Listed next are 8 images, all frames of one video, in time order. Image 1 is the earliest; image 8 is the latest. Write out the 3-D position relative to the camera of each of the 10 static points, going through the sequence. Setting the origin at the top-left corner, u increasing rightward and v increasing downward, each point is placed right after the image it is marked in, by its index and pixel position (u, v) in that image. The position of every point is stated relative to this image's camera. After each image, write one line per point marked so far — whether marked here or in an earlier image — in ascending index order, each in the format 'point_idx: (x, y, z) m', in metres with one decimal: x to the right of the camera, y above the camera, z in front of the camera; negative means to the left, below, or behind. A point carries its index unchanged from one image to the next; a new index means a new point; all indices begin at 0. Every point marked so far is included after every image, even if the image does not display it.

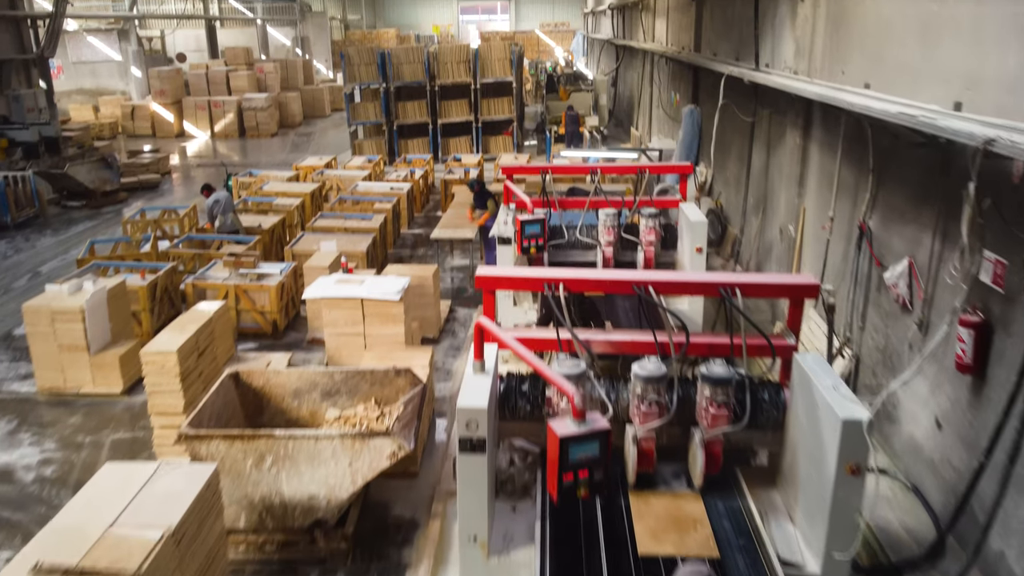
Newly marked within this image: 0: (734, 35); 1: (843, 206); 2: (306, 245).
0: (+2.5, +2.8, +9.1) m
1: (+2.3, +0.6, +5.7) m
2: (-2.1, +0.4, +8.2) m
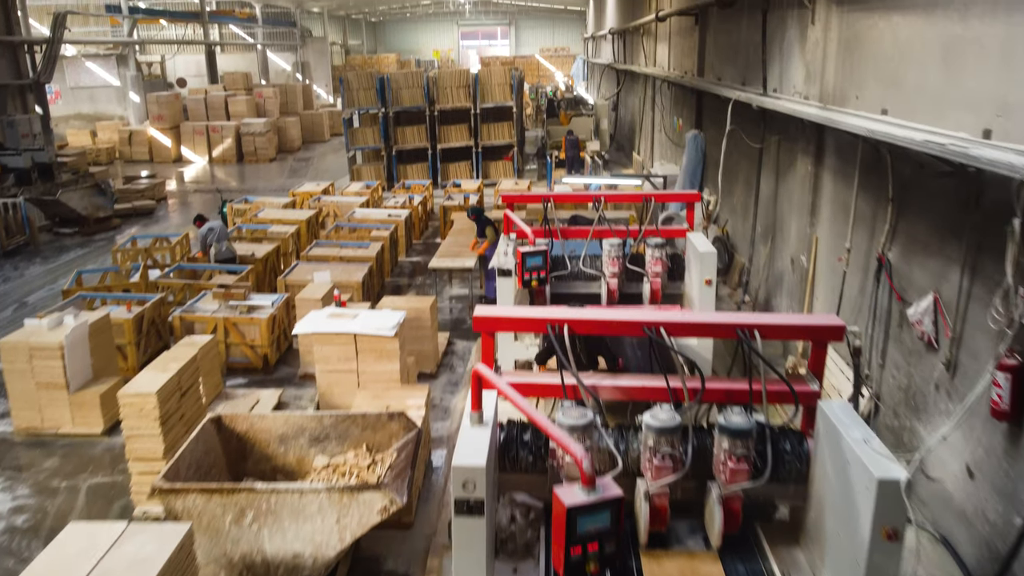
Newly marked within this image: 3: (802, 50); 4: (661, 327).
0: (+2.5, +2.5, +8.9) m
1: (+2.3, +0.3, +5.4) m
2: (-2.1, +0.1, +7.9) m
3: (+2.4, +1.9, +6.6) m
4: (+0.6, -0.2, +3.5) m
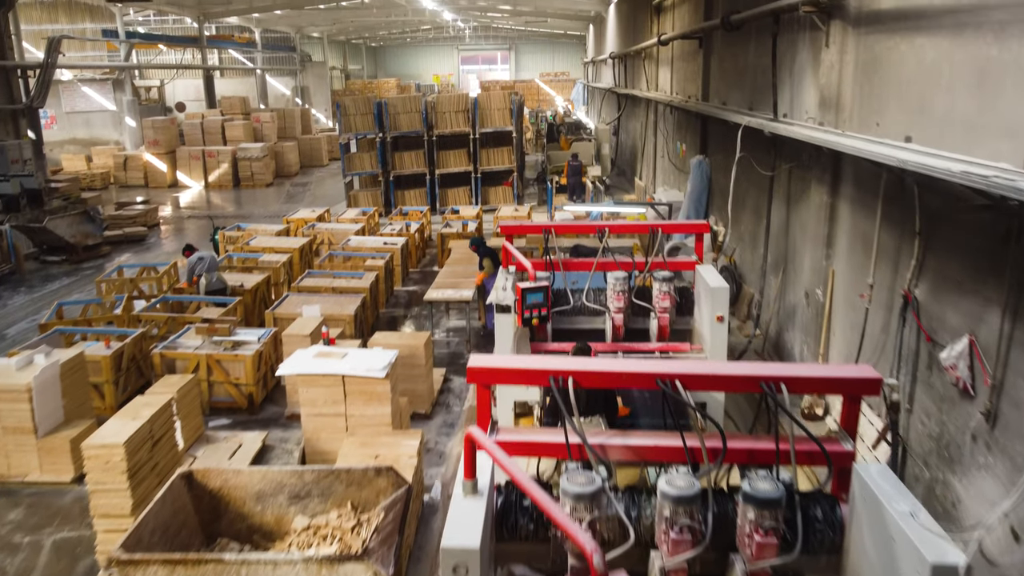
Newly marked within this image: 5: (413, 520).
0: (+2.5, +2.2, +8.6) m
1: (+2.3, +0.1, +5.1) m
2: (-2.1, -0.2, +7.6) m
3: (+2.4, +1.7, +6.3) m
4: (+0.6, -0.3, +3.1) m
5: (-0.6, -1.4, +4.8) m
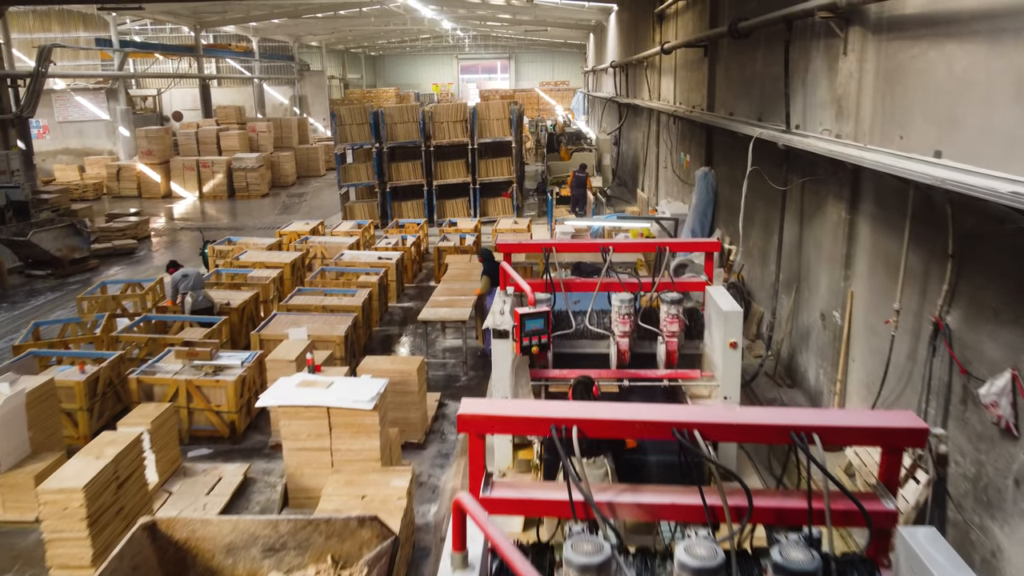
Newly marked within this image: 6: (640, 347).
0: (+2.5, +2.0, +8.3) m
1: (+2.3, 0.0, +4.7) m
2: (-2.1, -0.4, +7.2) m
3: (+2.3, +1.5, +6.0) m
4: (+0.6, -0.5, +2.8) m
5: (-0.6, -1.5, +4.4) m
6: (+0.9, -0.4, +5.8) m
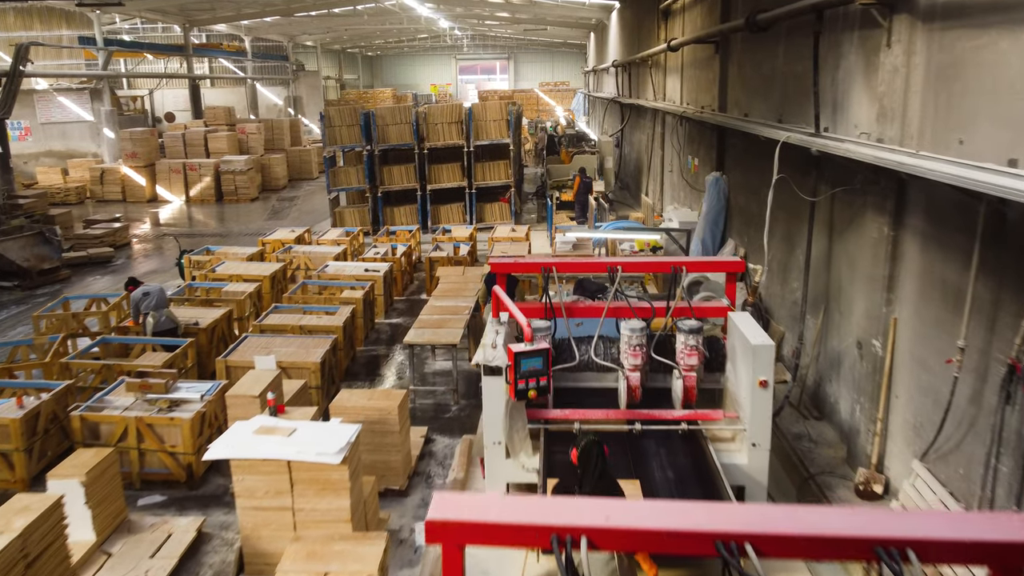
0: (+2.4, +1.8, +7.6) m
1: (+2.3, -0.2, +4.0) m
2: (-2.1, -0.5, +6.5) m
3: (+2.3, +1.3, +5.3) m
4: (+0.6, -0.6, +2.0) m
5: (-0.6, -1.7, +3.7) m
6: (+0.9, -0.6, +5.1) m
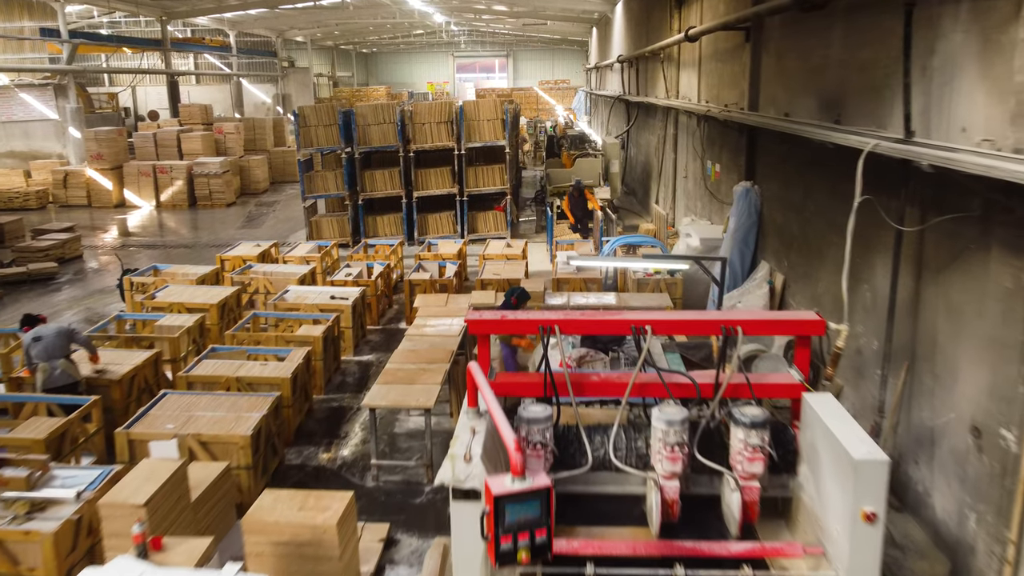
0: (+2.4, +1.5, +6.1) m
1: (+2.2, -0.5, +2.5) m
2: (-2.2, -0.8, +5.0) m
3: (+2.2, +1.0, +3.8) m
4: (+0.5, -0.9, +0.6) m
5: (-0.7, -2.0, +2.2) m
6: (+0.8, -0.9, +3.6) m
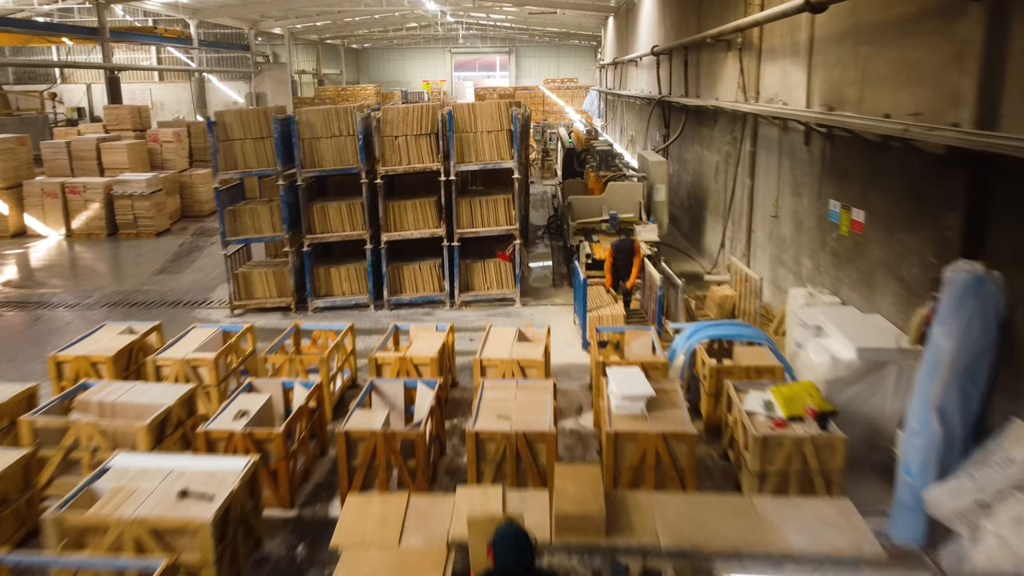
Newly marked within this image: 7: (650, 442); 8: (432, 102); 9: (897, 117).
0: (+2.5, +0.6, +2.2) m
1: (+2.3, -1.5, -1.4) m
2: (-2.1, -1.7, +1.1) m
3: (+2.4, +0.1, -0.1) m
4: (+0.6, -1.9, -3.3) m
5: (-0.6, -2.9, -1.7) m
6: (+0.9, -1.8, -0.2) m
7: (+0.8, -0.9, +4.7) m
8: (-0.9, +2.1, +9.1) m
9: (+2.6, +1.2, +5.5) m
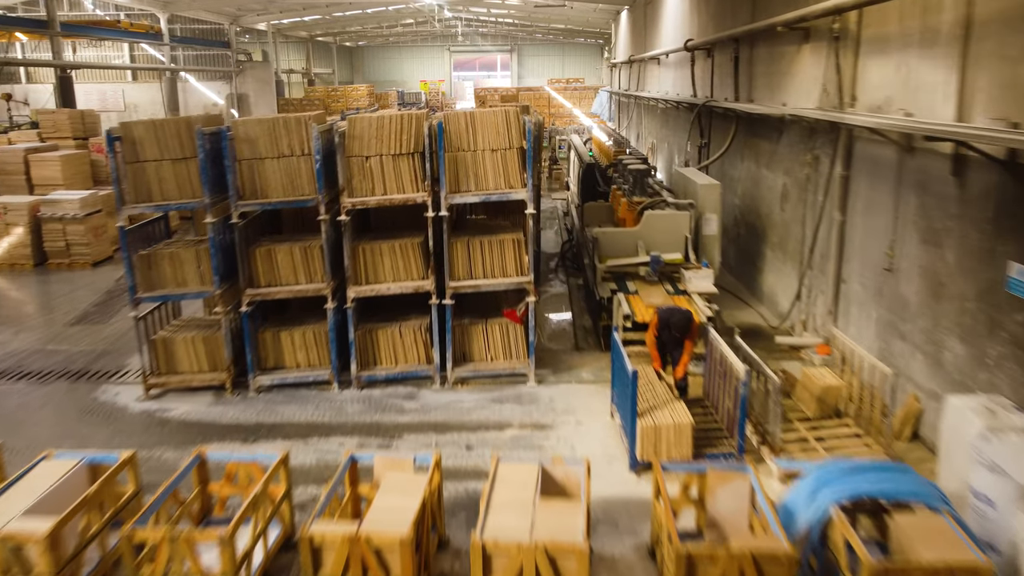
0: (+2.6, 0.0, -0.2) m
1: (+2.4, -2.1, -3.7) m
2: (-2.0, -2.4, -1.2) m
3: (+2.5, -0.5, -2.5) m
4: (+0.7, -2.5, -5.7) m
5: (-0.5, -3.5, -4.1) m
6: (+1.0, -2.4, -2.6) m
7: (+0.9, -1.5, +2.3) m
8: (-0.8, +1.4, +6.7) m
9: (+2.7, +0.6, +3.1) m
